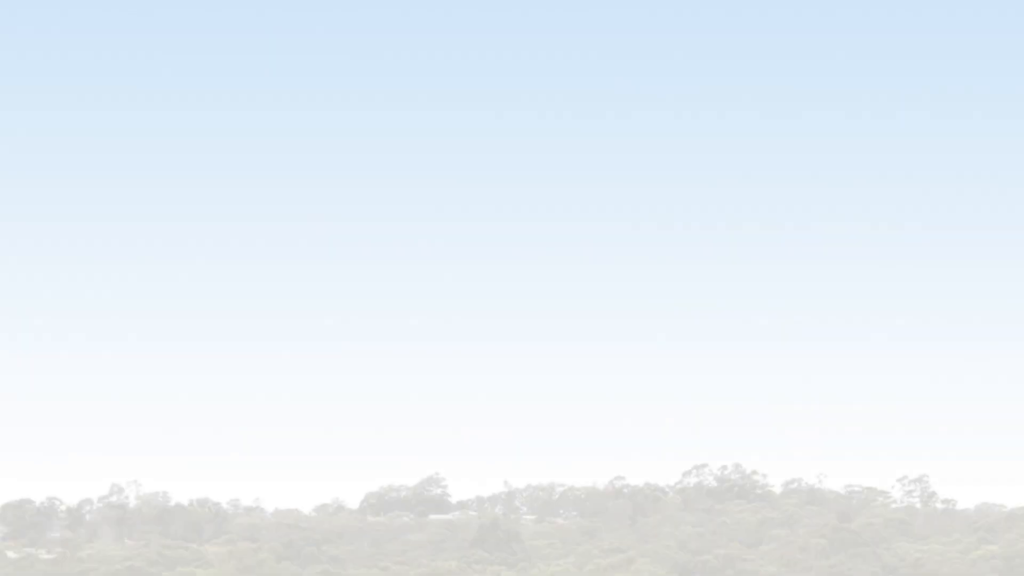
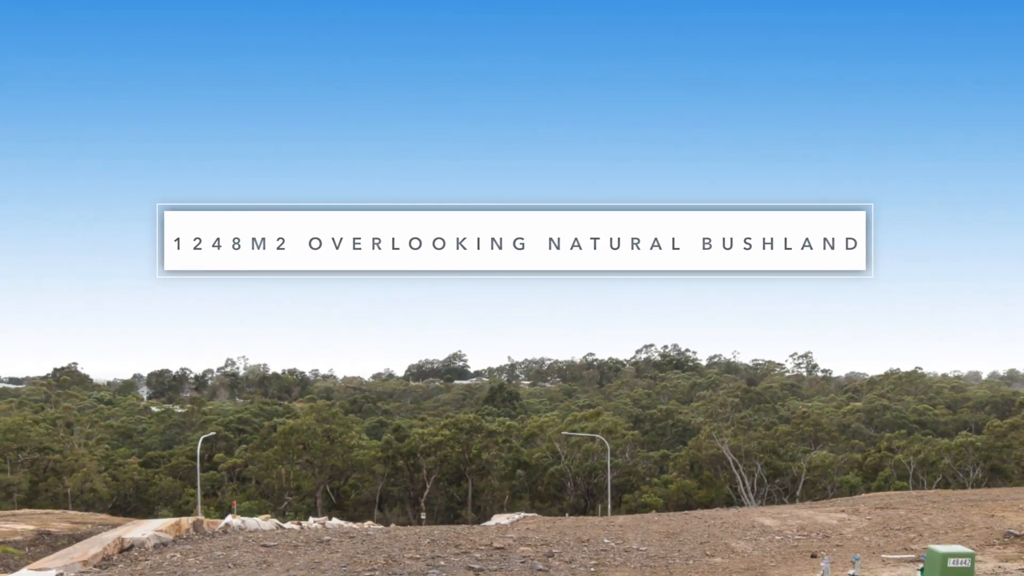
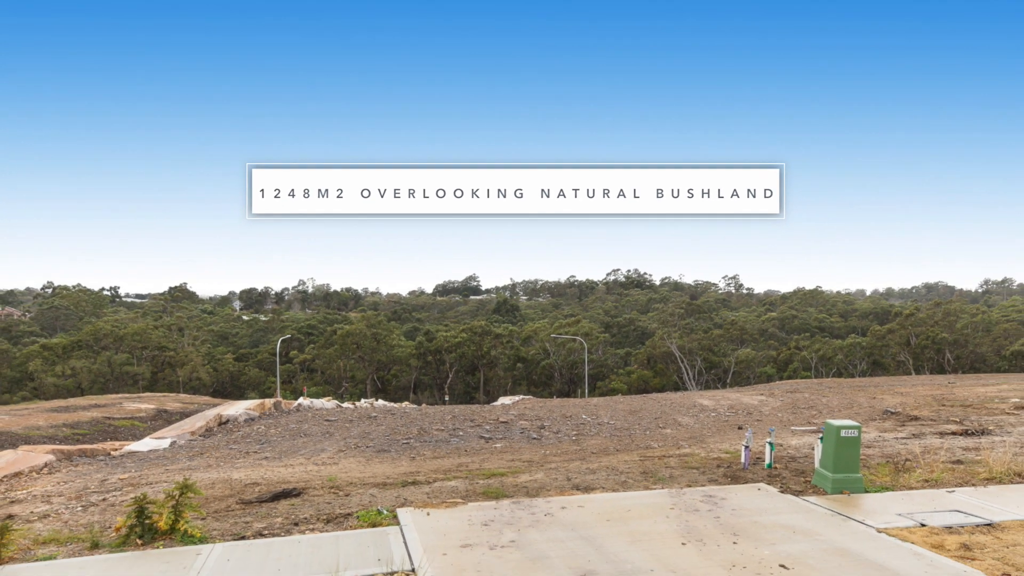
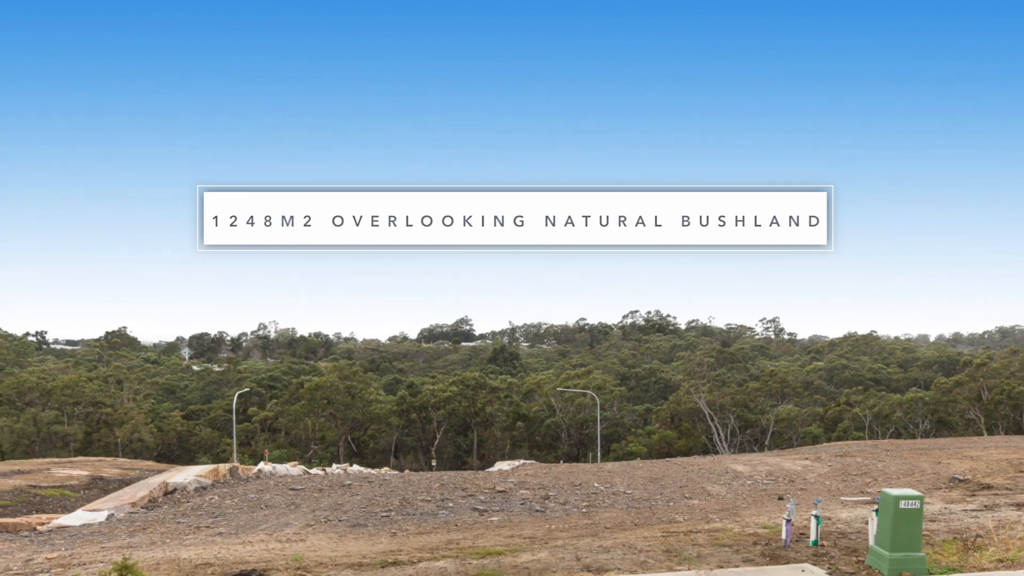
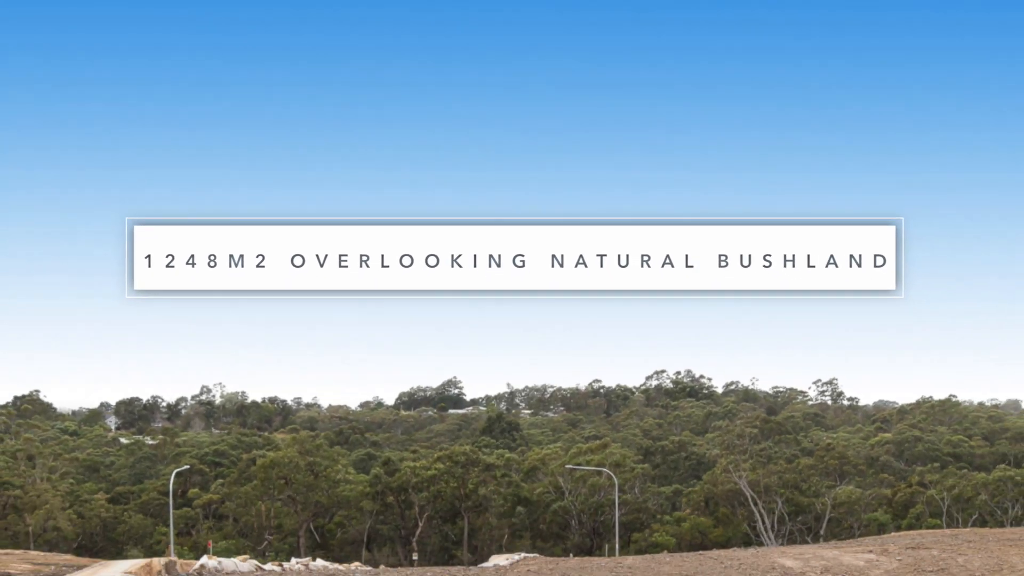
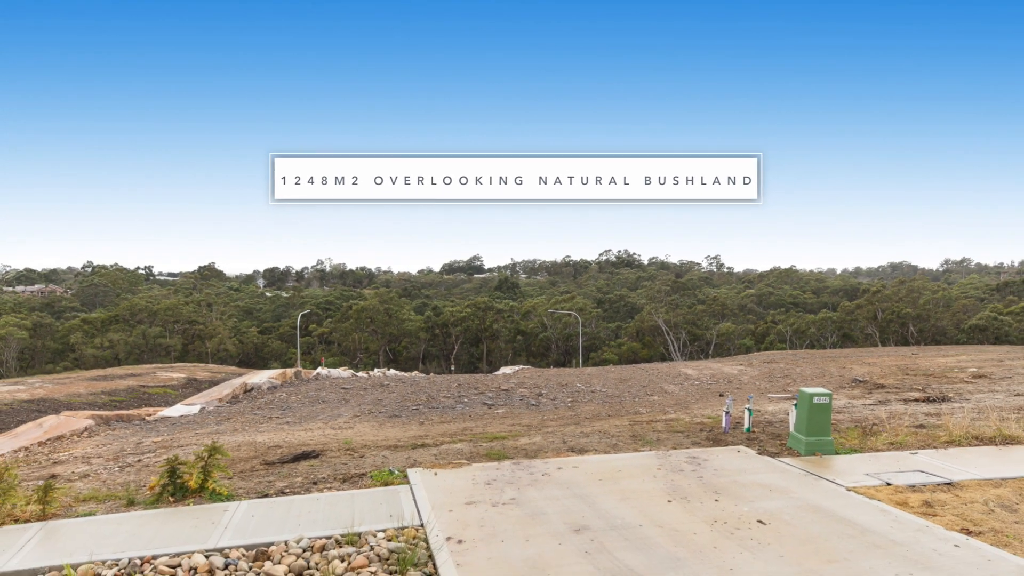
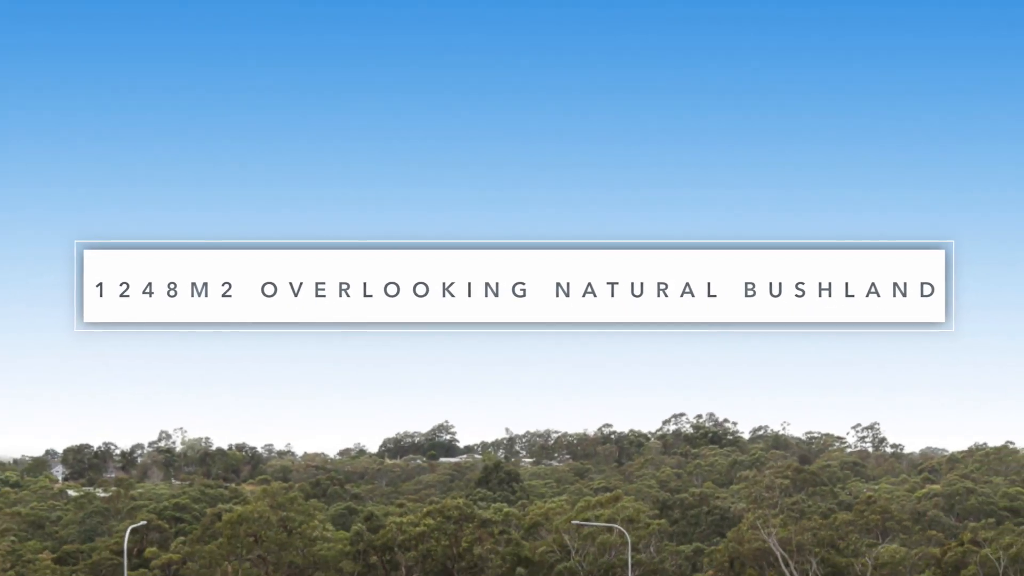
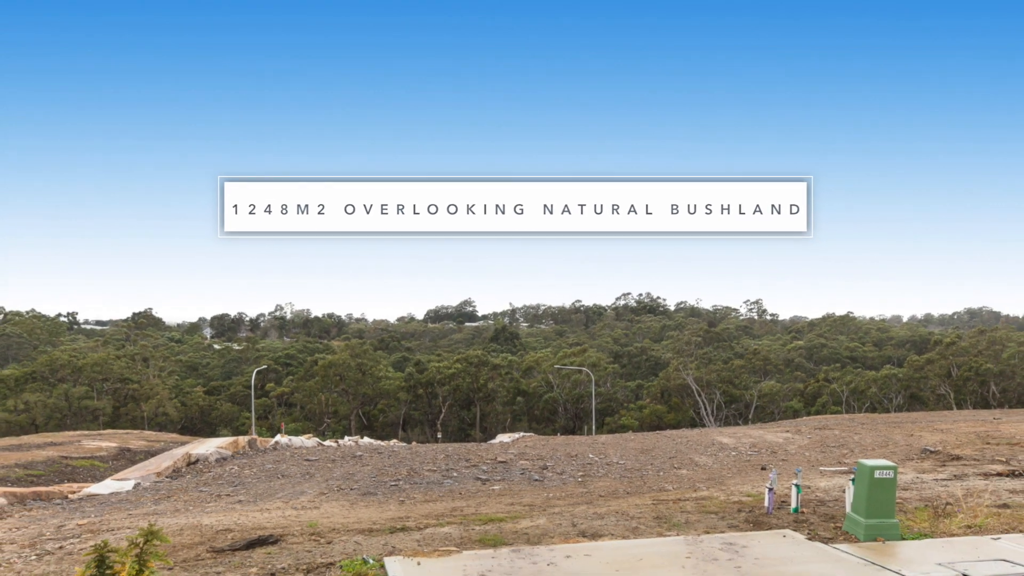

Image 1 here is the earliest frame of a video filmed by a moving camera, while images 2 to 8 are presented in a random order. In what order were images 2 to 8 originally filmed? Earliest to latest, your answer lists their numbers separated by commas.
7, 5, 2, 4, 8, 3, 6
